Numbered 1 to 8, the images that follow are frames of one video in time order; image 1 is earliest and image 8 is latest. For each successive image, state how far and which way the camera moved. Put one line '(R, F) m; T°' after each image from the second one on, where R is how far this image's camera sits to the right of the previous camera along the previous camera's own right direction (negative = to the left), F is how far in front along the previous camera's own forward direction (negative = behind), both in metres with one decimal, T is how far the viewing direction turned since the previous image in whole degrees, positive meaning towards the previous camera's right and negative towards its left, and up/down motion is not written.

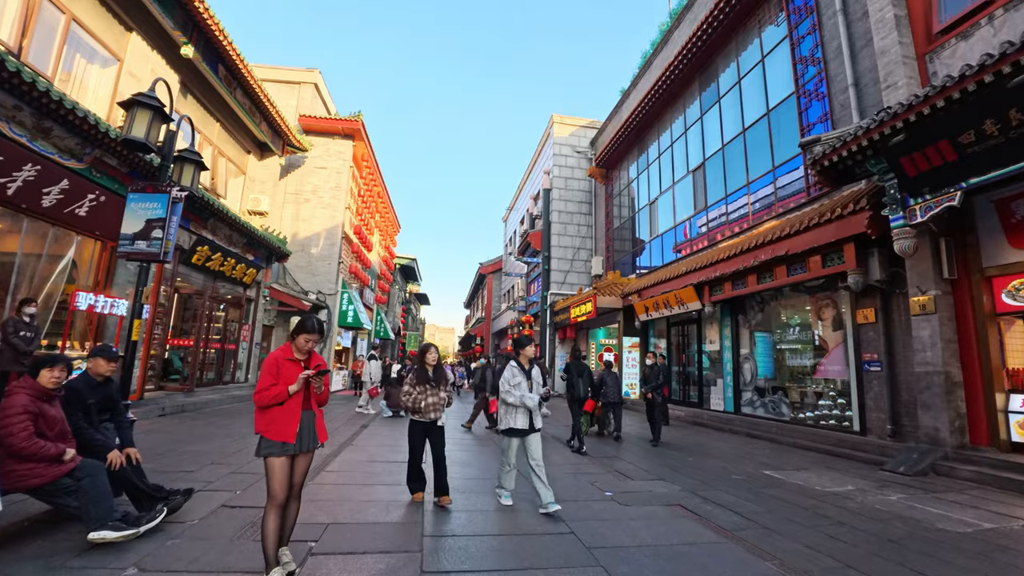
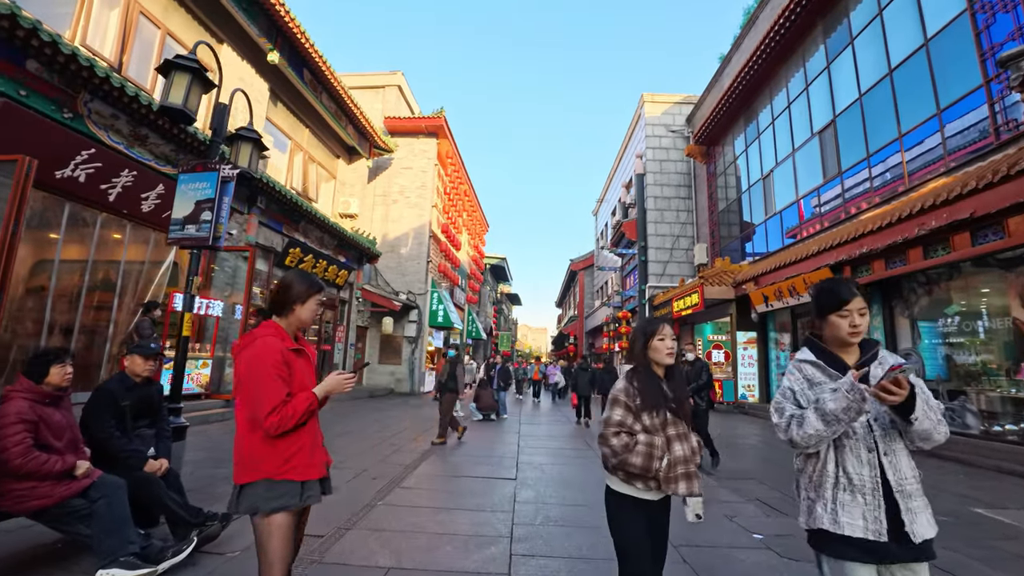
(-0.1, +1.0) m; -11°
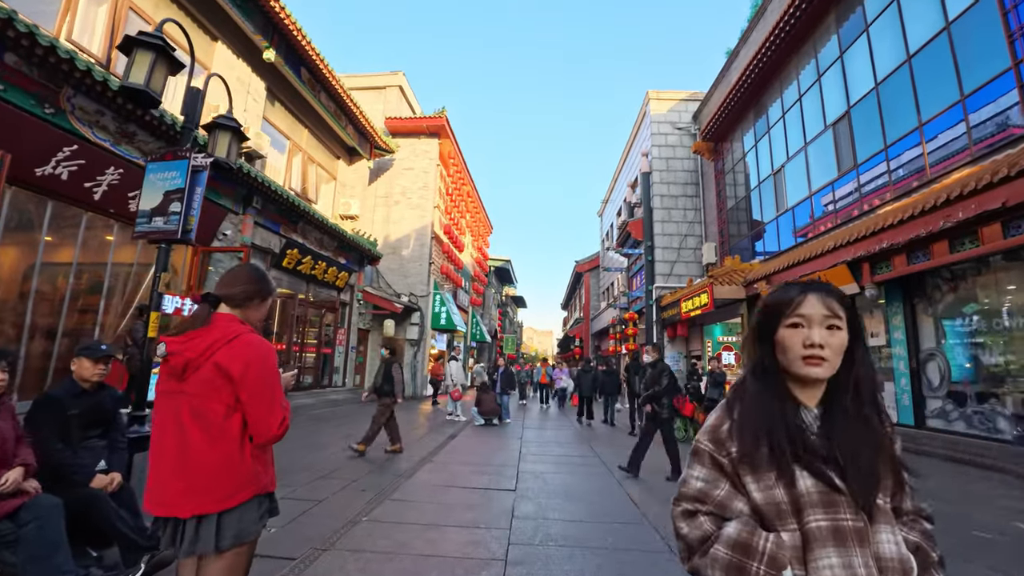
(+0.1, +0.3) m; -1°
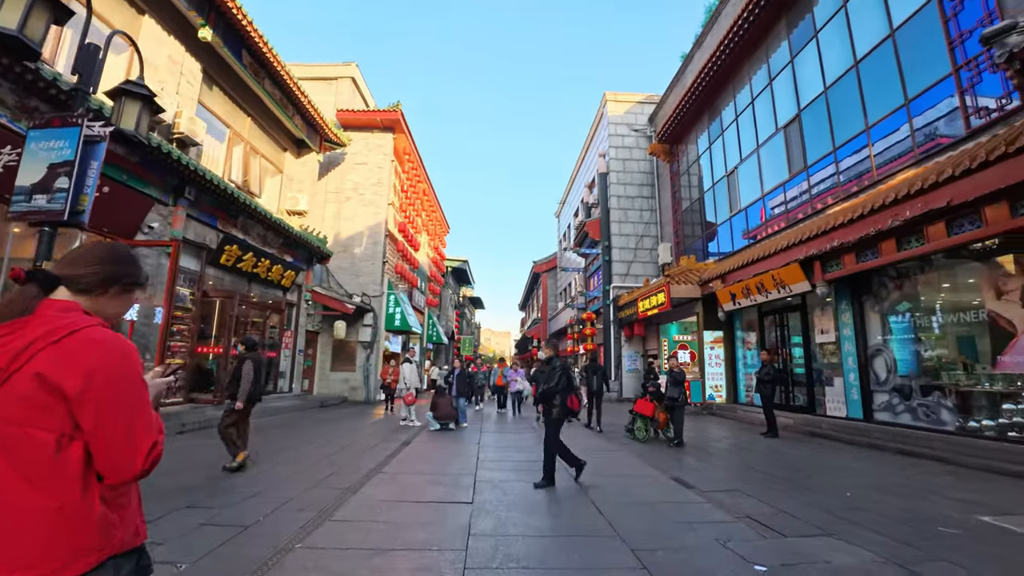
(0.0, +0.4) m; +5°
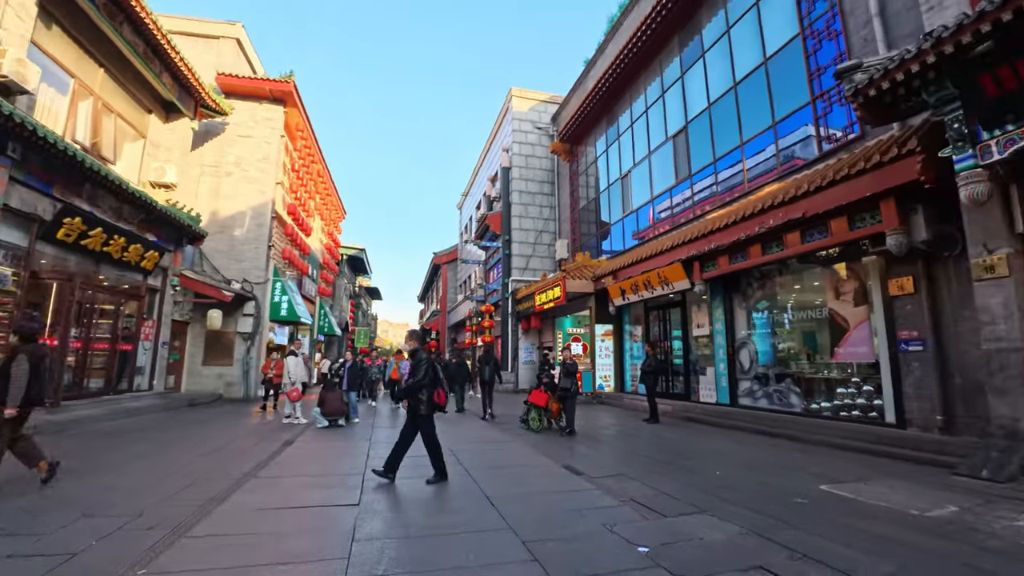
(0.0, +0.1) m; +12°
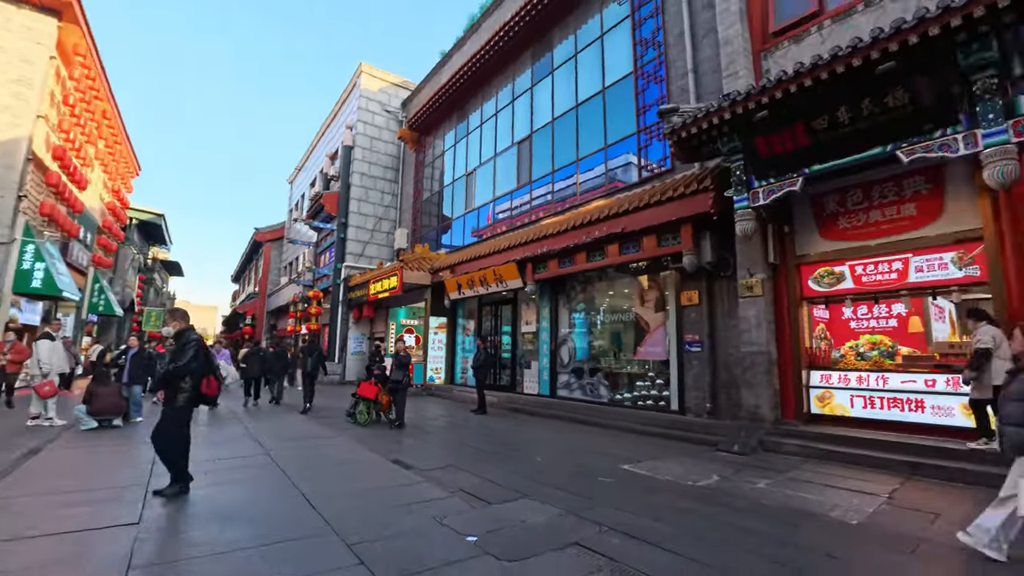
(-0.1, +0.1) m; +19°
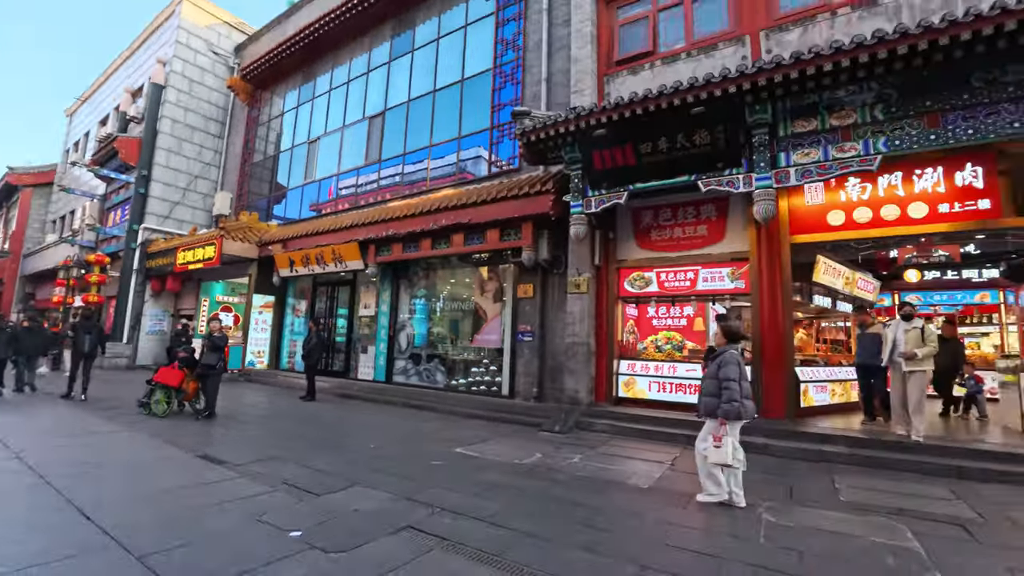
(-0.1, 0.0) m; +19°
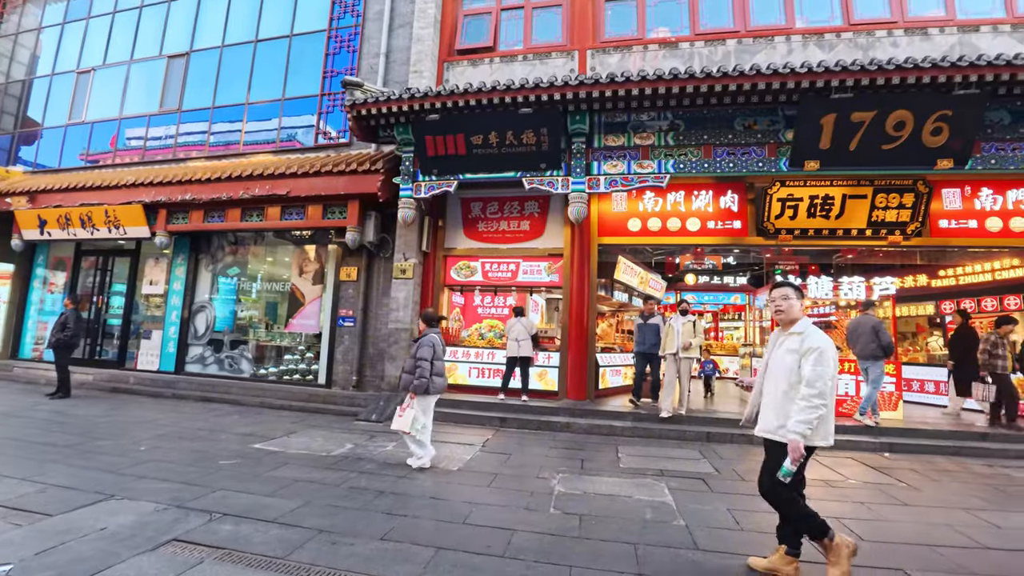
(+0.2, 0.0) m; +19°
